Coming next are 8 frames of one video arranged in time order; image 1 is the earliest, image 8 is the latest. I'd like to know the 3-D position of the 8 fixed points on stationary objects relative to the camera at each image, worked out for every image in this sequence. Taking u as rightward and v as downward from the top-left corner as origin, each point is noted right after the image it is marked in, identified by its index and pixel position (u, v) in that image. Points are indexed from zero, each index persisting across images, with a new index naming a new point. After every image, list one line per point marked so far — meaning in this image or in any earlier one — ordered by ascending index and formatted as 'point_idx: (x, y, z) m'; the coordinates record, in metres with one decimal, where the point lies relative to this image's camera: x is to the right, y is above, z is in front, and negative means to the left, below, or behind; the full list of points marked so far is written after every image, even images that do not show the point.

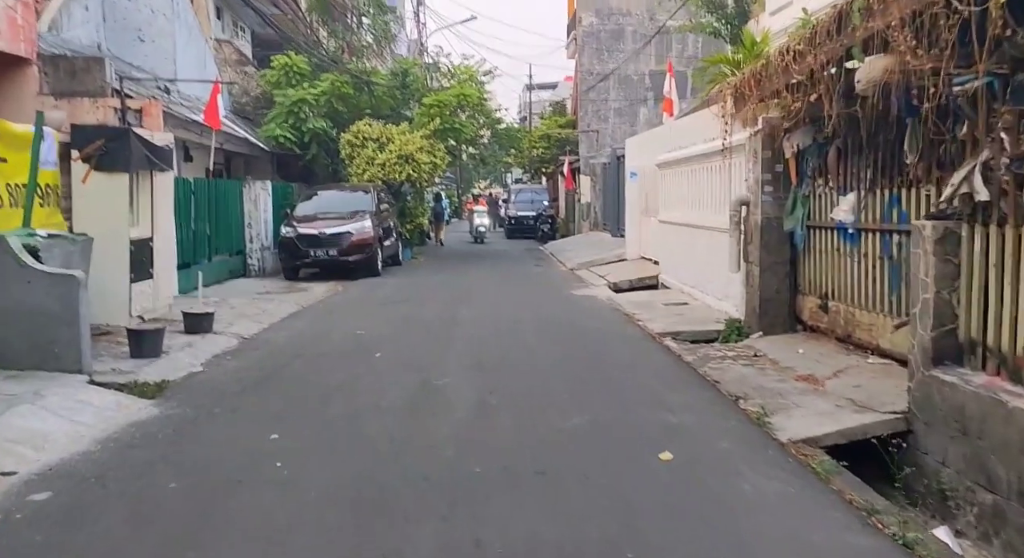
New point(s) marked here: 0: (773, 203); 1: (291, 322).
0: (+2.7, +0.8, +9.0) m
1: (-2.9, -0.6, +11.7) m
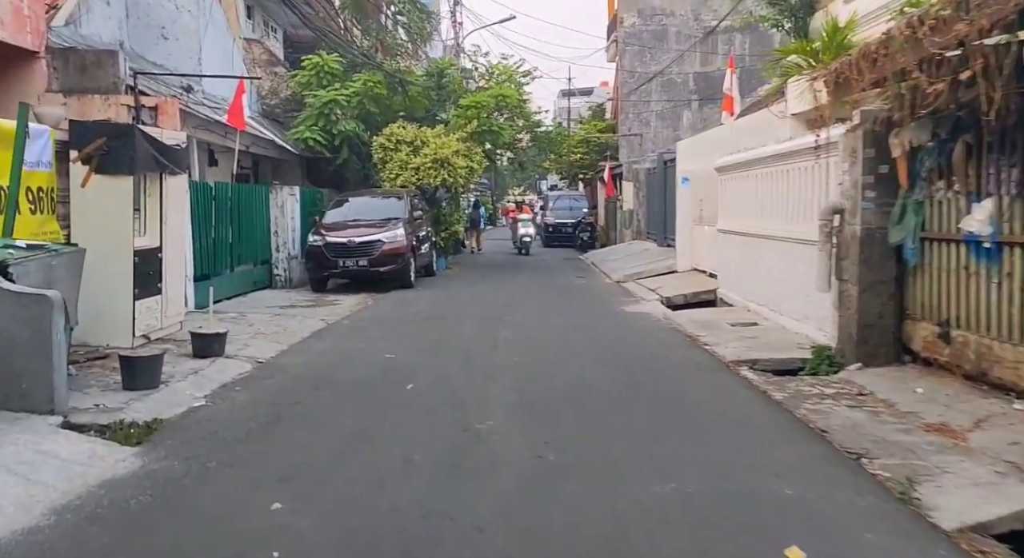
0: (+3.2, +0.6, +7.6) m
1: (-2.4, -0.8, +10.5) m
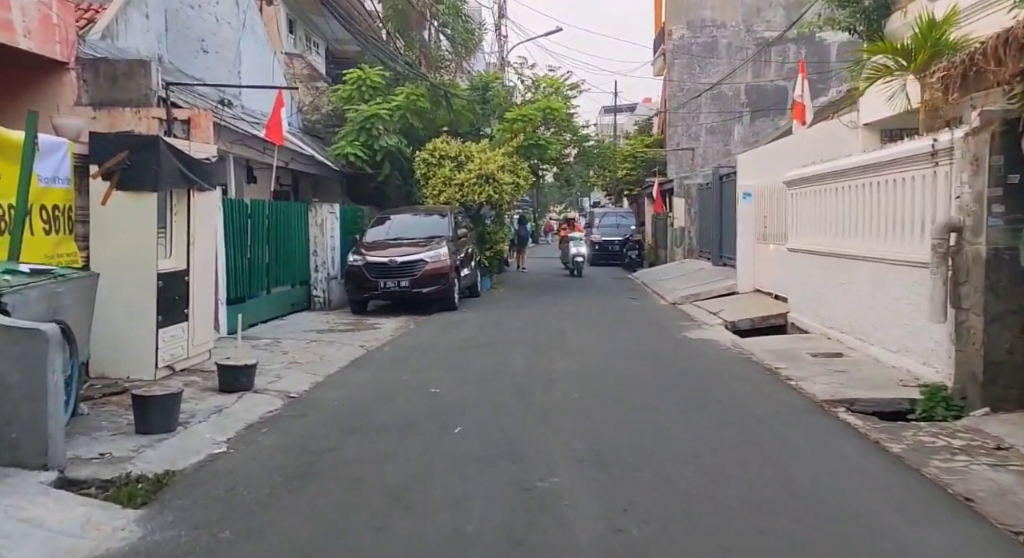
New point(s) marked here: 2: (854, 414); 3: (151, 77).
0: (+3.6, +0.4, +6.4) m
1: (-1.7, -1.0, +9.6) m
2: (+2.8, -1.1, +7.2) m
3: (-4.8, +2.7, +11.7) m
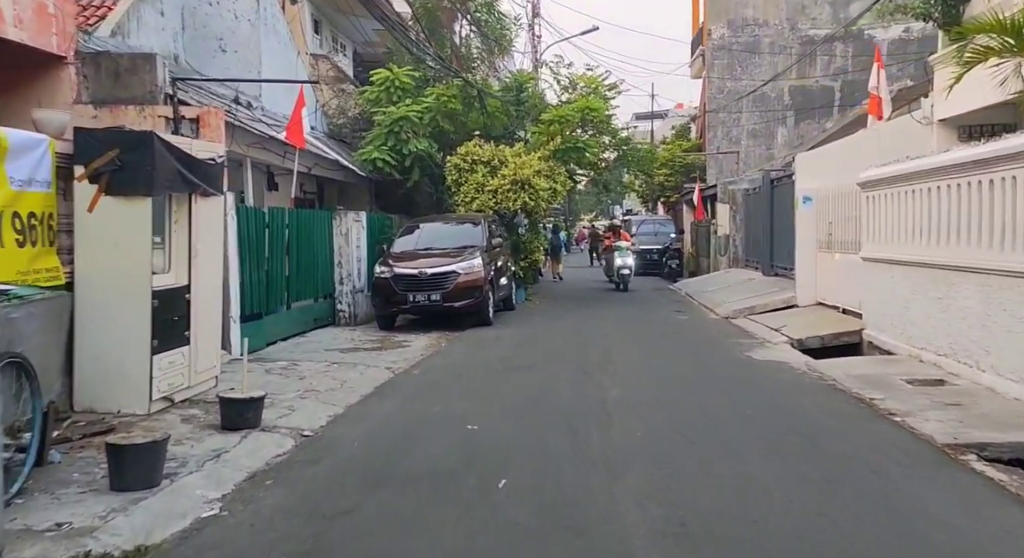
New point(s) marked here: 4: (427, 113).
0: (+4.0, +0.3, +5.1) m
1: (-1.3, -1.2, +8.4) m
2: (+3.2, -1.2, +5.8) m
3: (-4.3, +2.5, +10.7) m
4: (-1.9, +3.7, +19.5) m
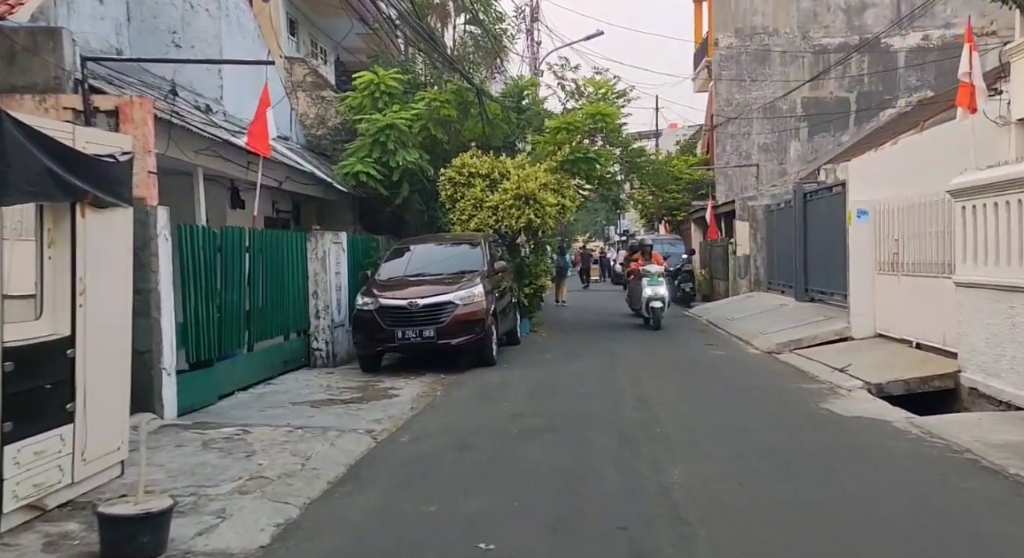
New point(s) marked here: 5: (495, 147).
0: (+4.2, +0.1, +2.7) m
1: (-1.1, -1.5, +5.9) m
2: (+3.4, -1.4, +3.5) m
3: (-4.2, +2.1, +8.3) m
4: (-1.9, +3.1, +17.2) m
5: (-0.4, +2.9, +19.1) m
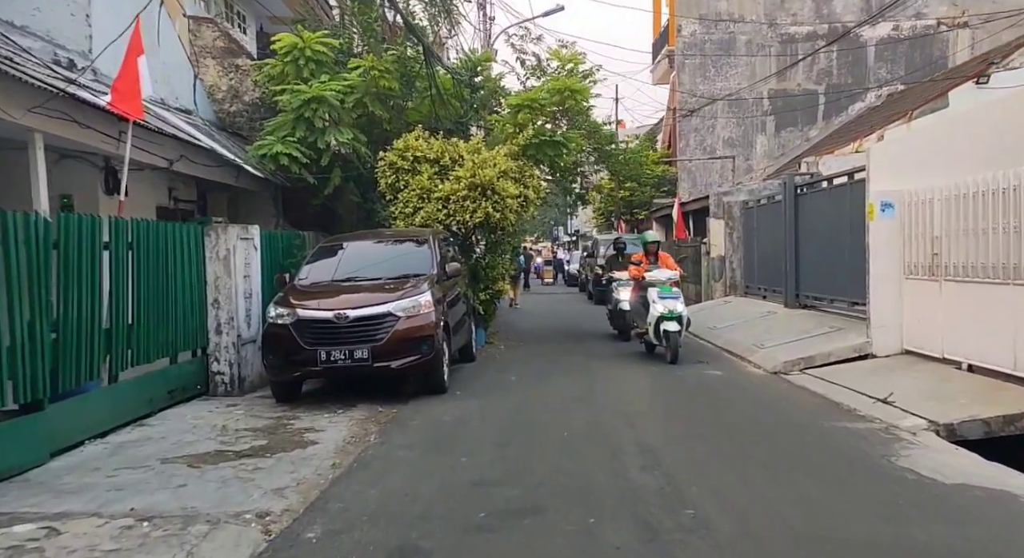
0: (+4.3, 0.0, +0.3) m
1: (-1.2, -1.6, +3.2) m
2: (+3.4, -1.5, +1.0) m
3: (-4.4, +2.1, +5.4) m
4: (-2.7, +3.1, +14.4) m
5: (-1.3, +2.8, +16.4) m
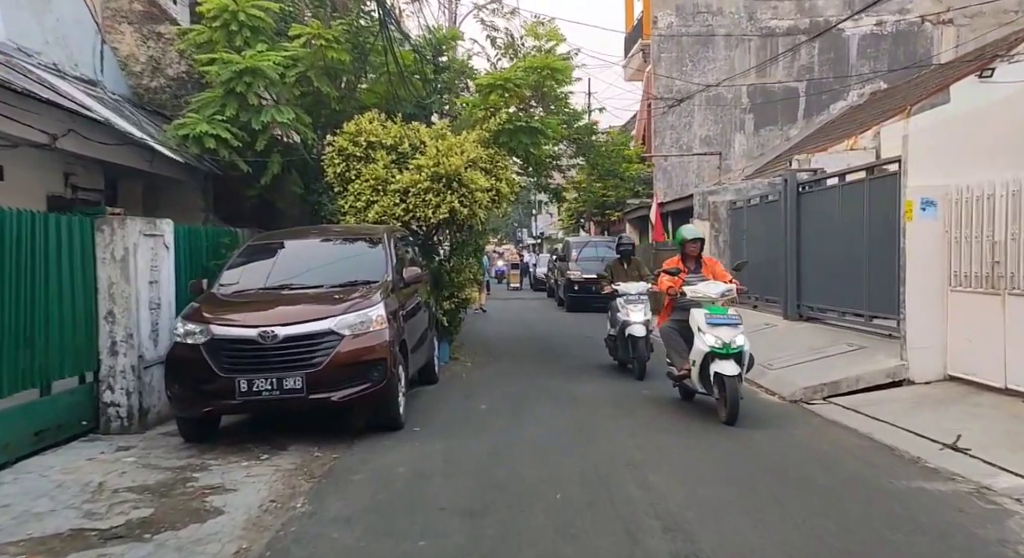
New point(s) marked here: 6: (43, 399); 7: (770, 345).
0: (+4.4, -0.1, -1.5) m
1: (-1.2, -1.6, +1.1) m
2: (+3.6, -1.6, -0.9) m
3: (-4.5, +2.0, +3.1) m
4: (-3.1, +3.0, +12.3) m
5: (-1.8, +2.7, +14.3) m
6: (-4.0, -1.0, +7.4) m
7: (+3.9, -1.0, +13.1) m
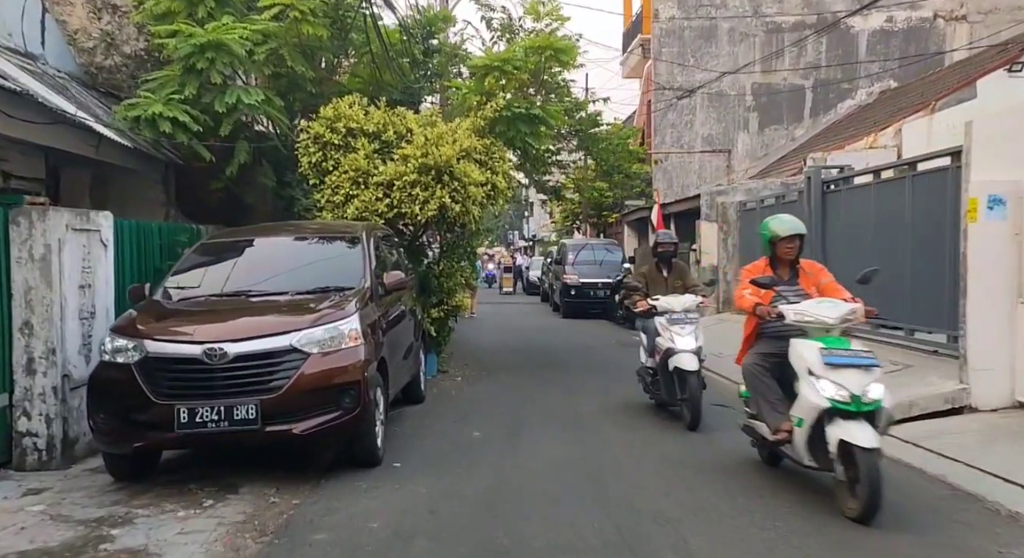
0: (+4.6, -0.1, -2.9) m
1: (-1.1, -1.7, -0.3) m
2: (+3.7, -1.7, -2.2) m
3: (-4.4, +2.0, +1.7) m
4: (-3.1, +3.0, +10.8) m
5: (-1.8, +2.7, +12.9) m
6: (-4.0, -1.1, +6.0) m
7: (+3.8, -1.1, +11.8) m
